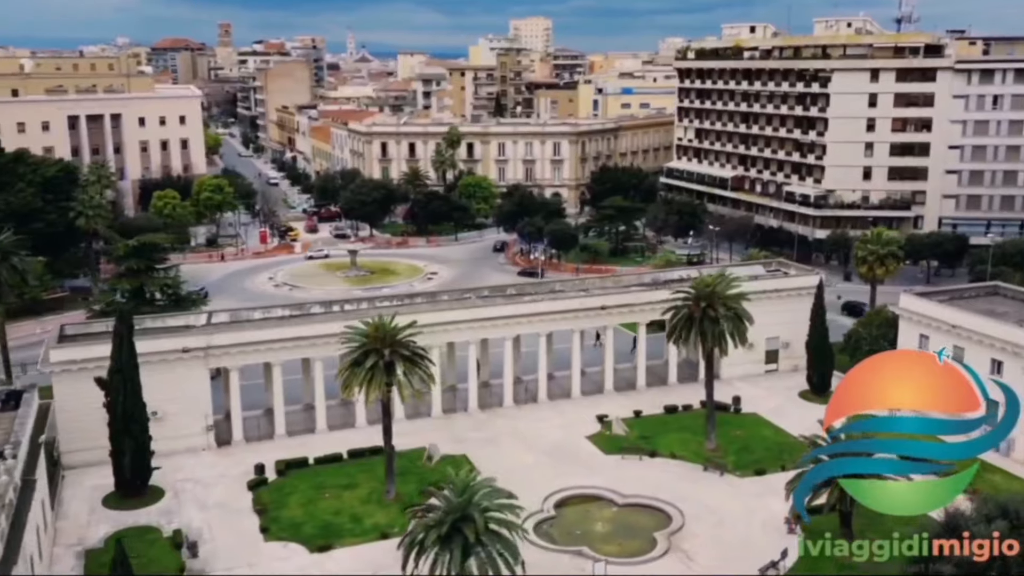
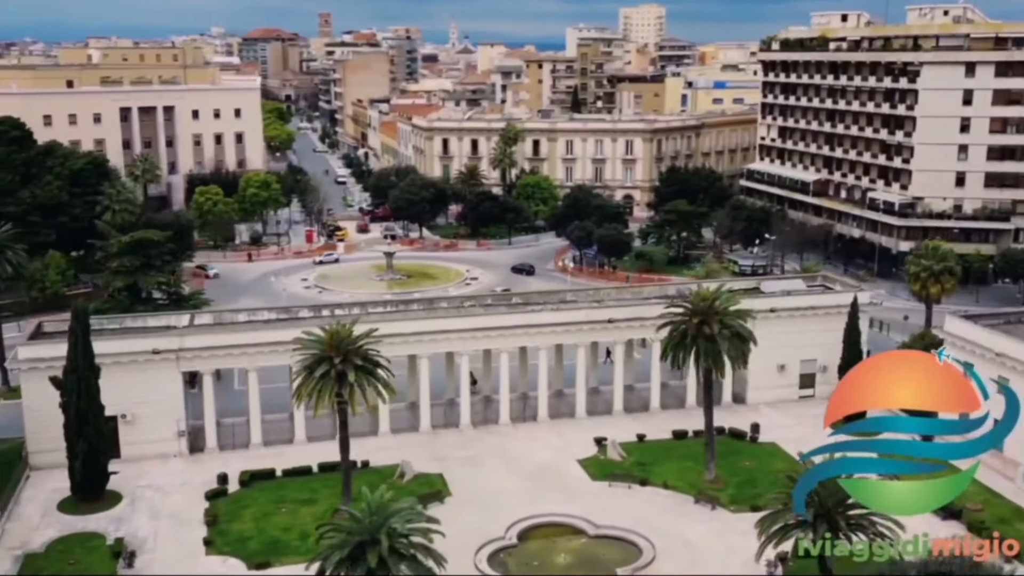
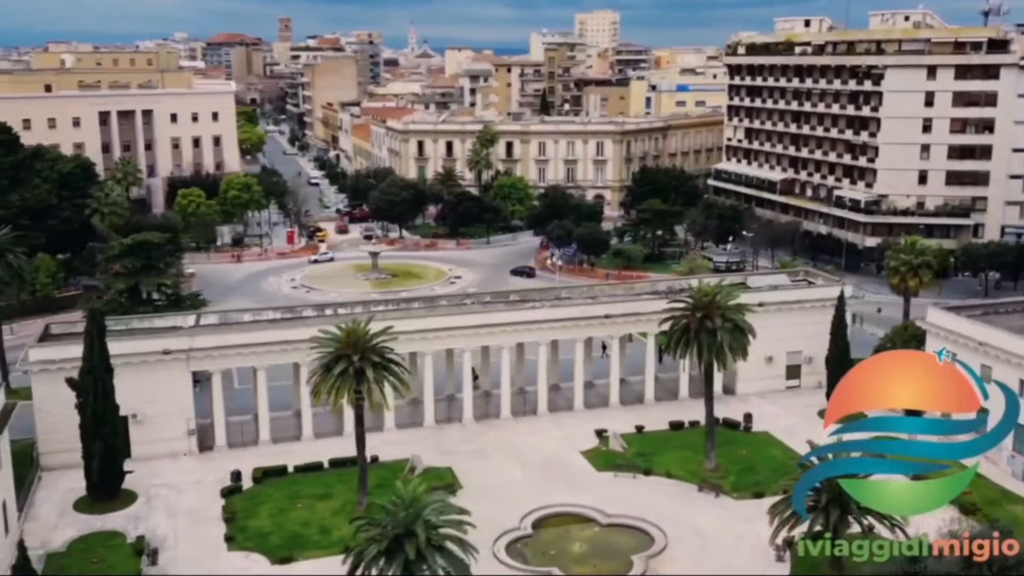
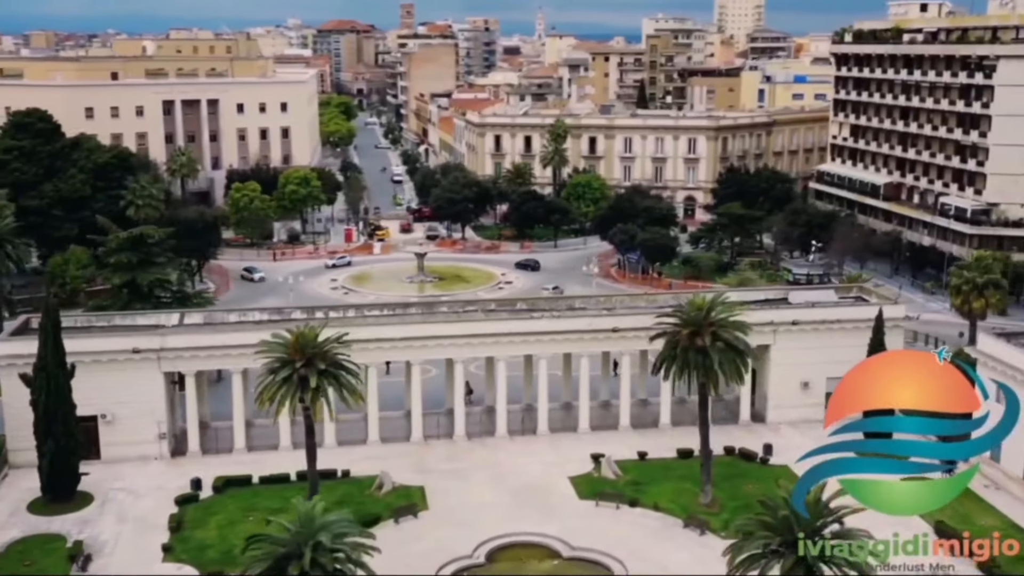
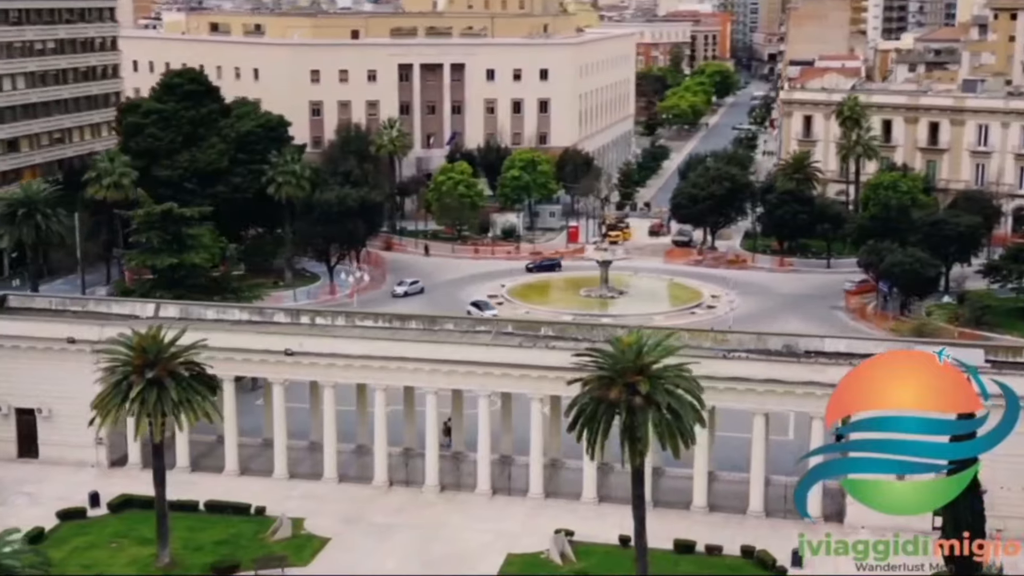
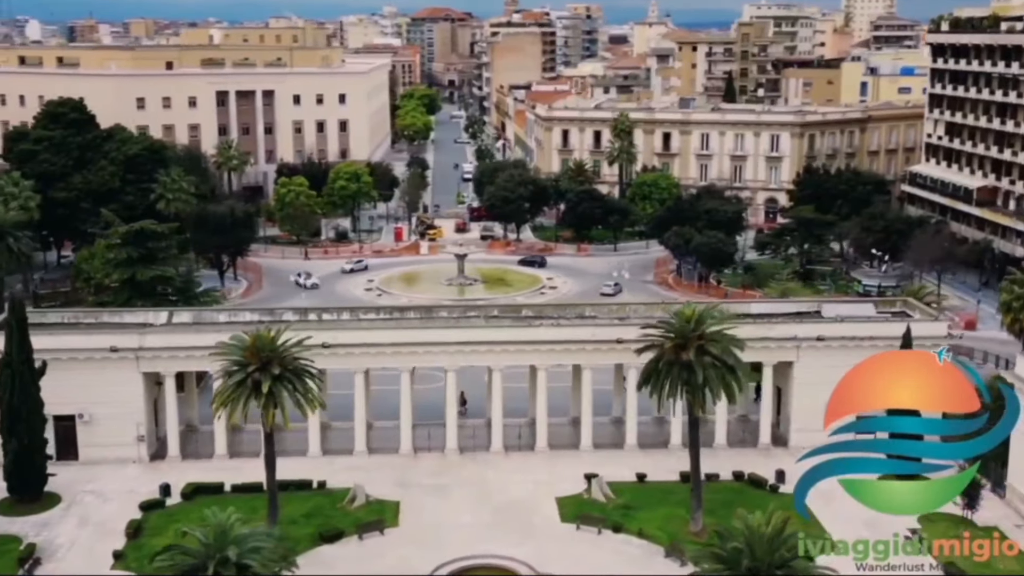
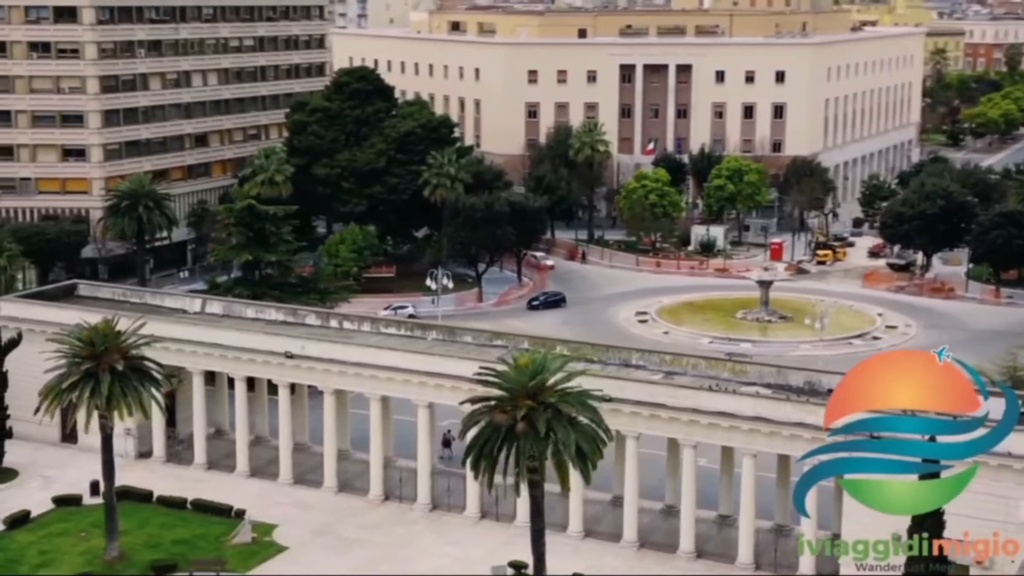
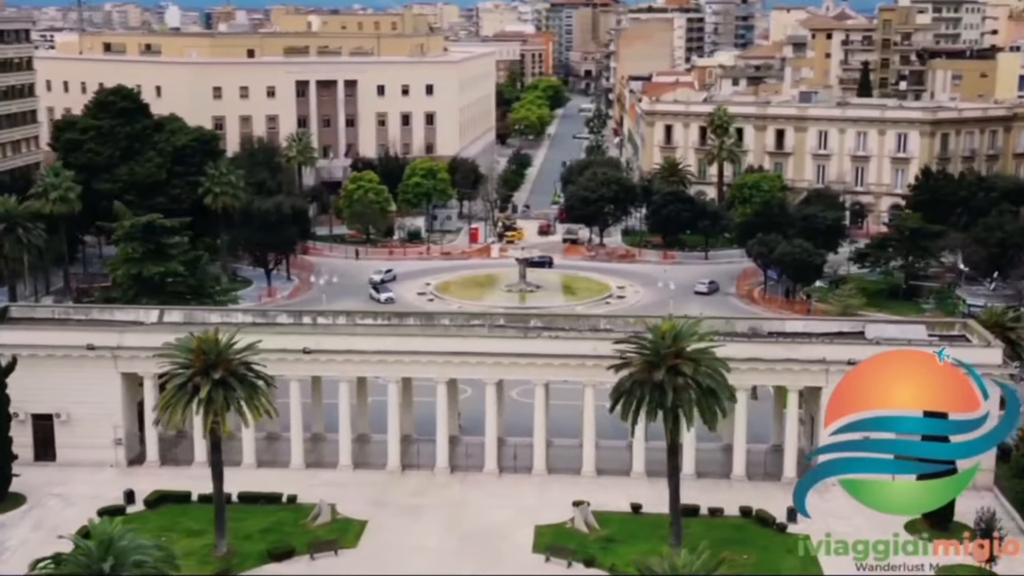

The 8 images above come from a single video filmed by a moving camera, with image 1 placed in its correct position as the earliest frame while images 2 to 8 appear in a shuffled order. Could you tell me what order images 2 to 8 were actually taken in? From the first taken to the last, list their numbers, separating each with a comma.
3, 2, 4, 6, 8, 5, 7
